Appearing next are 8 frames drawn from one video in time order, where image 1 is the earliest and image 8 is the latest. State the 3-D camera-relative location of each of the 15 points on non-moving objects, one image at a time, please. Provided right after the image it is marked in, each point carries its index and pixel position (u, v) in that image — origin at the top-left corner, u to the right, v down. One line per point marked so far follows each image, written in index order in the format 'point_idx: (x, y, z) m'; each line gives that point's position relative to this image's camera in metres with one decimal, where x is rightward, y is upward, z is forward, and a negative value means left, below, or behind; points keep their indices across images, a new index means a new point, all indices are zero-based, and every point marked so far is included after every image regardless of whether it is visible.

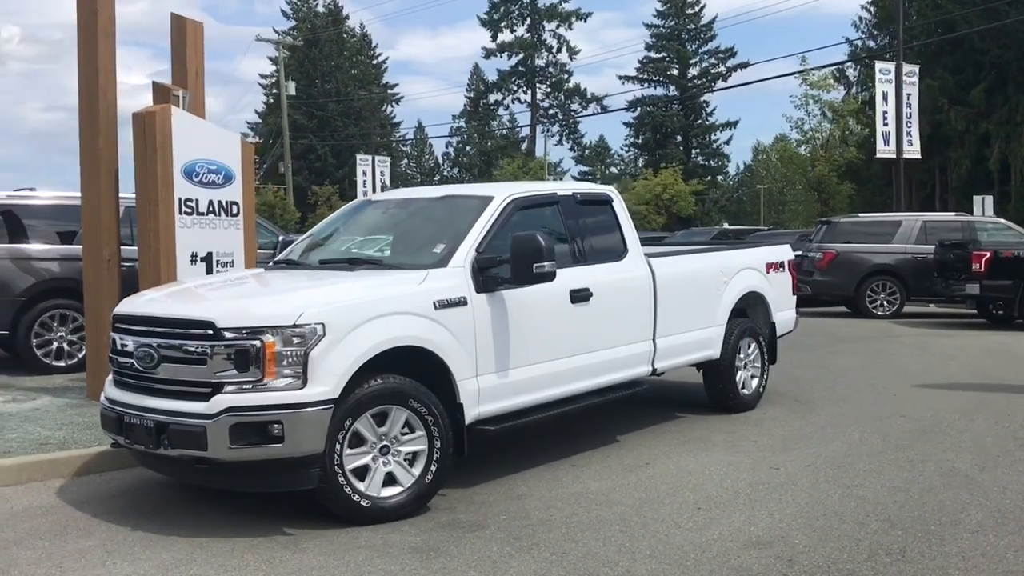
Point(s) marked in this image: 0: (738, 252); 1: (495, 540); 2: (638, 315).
0: (+2.1, +0.3, +9.1) m
1: (-0.1, -1.4, +5.3) m
2: (+1.0, -0.2, +7.6) m
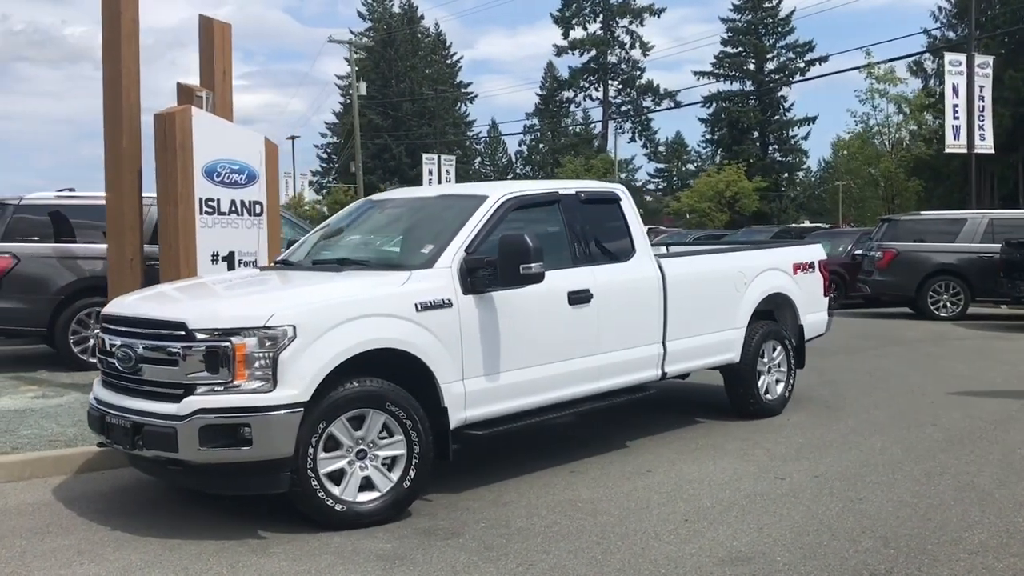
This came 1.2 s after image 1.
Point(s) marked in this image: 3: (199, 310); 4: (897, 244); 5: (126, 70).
0: (+2.2, +0.3, +8.7) m
1: (-0.3, -1.4, +5.2) m
2: (+1.0, -0.2, +7.4) m
3: (-1.7, -0.1, +5.3) m
4: (+7.4, +0.8, +18.8) m
5: (-3.6, +2.0, +9.2) m
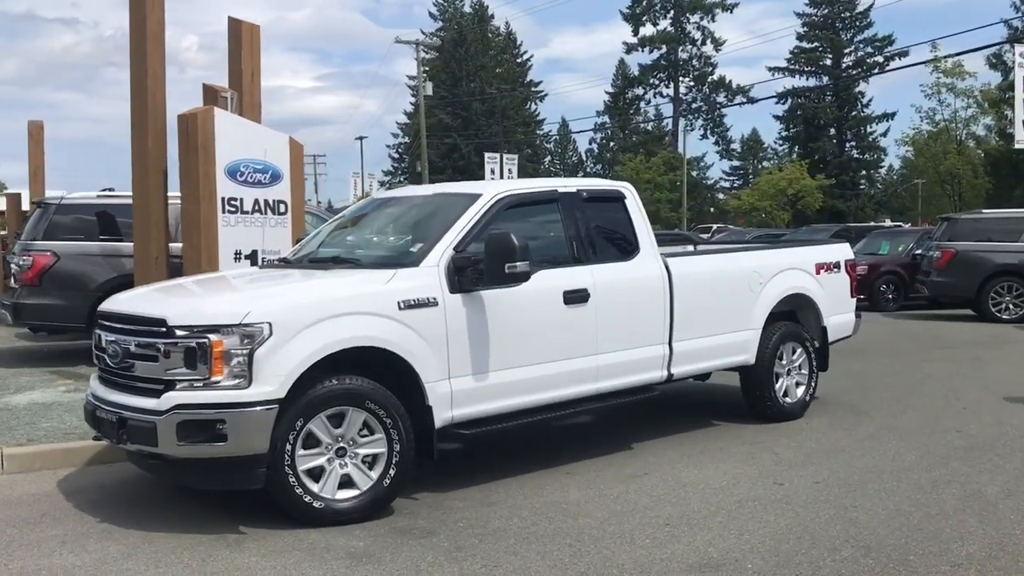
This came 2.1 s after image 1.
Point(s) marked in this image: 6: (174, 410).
0: (+2.3, +0.3, +8.5) m
1: (-0.4, -1.4, +5.1) m
2: (+1.0, -0.2, +7.3) m
3: (-1.9, -0.1, +5.4) m
4: (+8.3, +0.8, +18.2) m
5: (-3.4, +2.1, +9.4) m
6: (-1.8, -0.7, +5.3) m
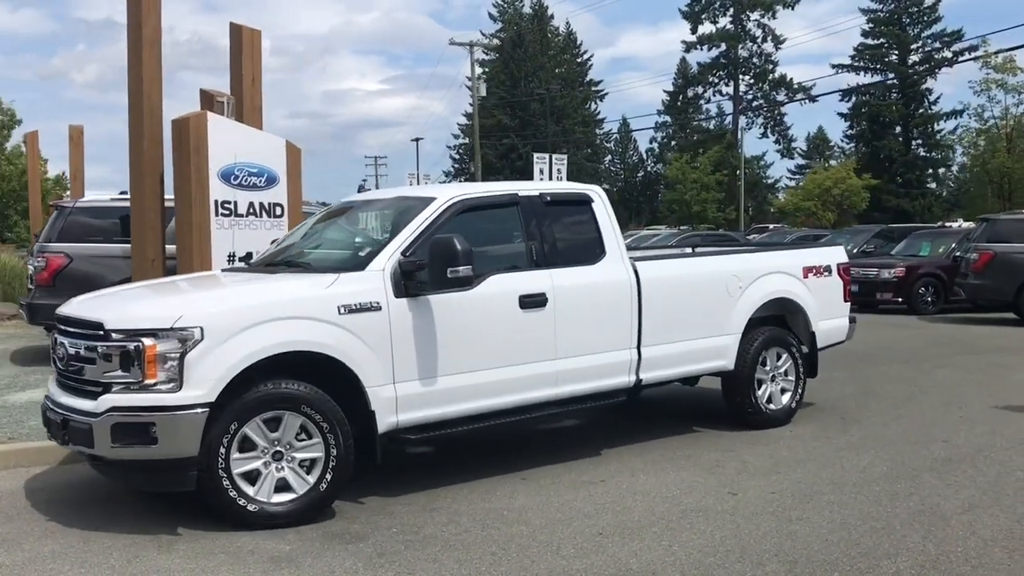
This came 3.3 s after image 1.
0: (+2.1, +0.3, +8.3) m
1: (-0.8, -1.4, +5.1) m
2: (+0.7, -0.2, +7.2) m
3: (-2.2, -0.1, +5.5) m
4: (+8.7, +0.8, +17.6) m
5: (-3.6, +2.0, +9.6) m
6: (-2.2, -0.7, +5.4) m
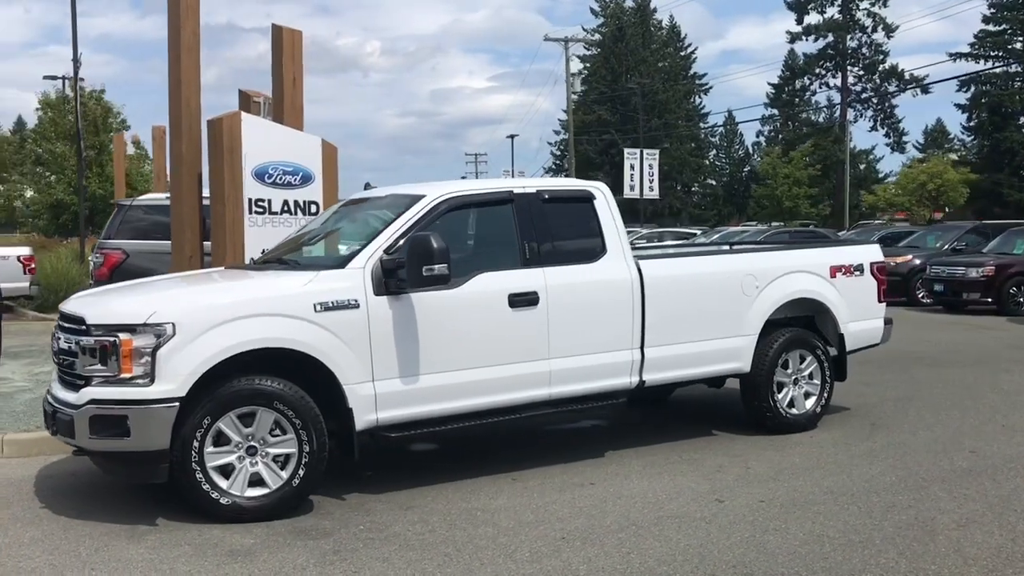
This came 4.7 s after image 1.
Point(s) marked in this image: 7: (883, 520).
0: (+2.2, +0.3, +8.0) m
1: (-1.1, -1.4, +5.2) m
2: (+0.7, -0.2, +7.0) m
3: (-2.4, -0.1, +5.7) m
4: (+9.7, +0.8, +16.5) m
5: (-3.3, +2.1, +9.8) m
6: (-2.4, -0.7, +5.5) m
7: (+2.1, -1.3, +5.5) m
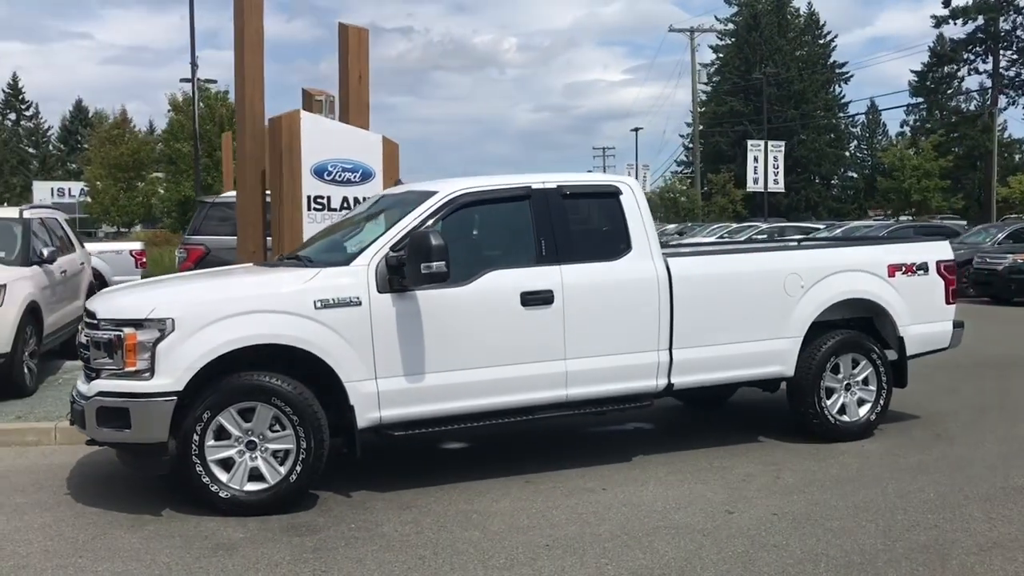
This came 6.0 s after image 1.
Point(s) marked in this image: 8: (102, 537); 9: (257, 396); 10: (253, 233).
0: (+2.5, +0.3, +7.6) m
1: (-1.2, -1.4, +5.2) m
2: (+0.9, -0.2, +6.8) m
3: (-2.4, -0.1, +5.9) m
4: (+11.1, +0.8, +15.0) m
5: (-2.7, +2.1, +10.1) m
6: (-2.4, -0.6, +5.7) m
7: (+2.0, -1.3, +5.1) m
8: (-2.3, -1.4, +5.4) m
9: (-1.5, -0.6, +5.7) m
10: (-2.7, +0.5, +10.2) m
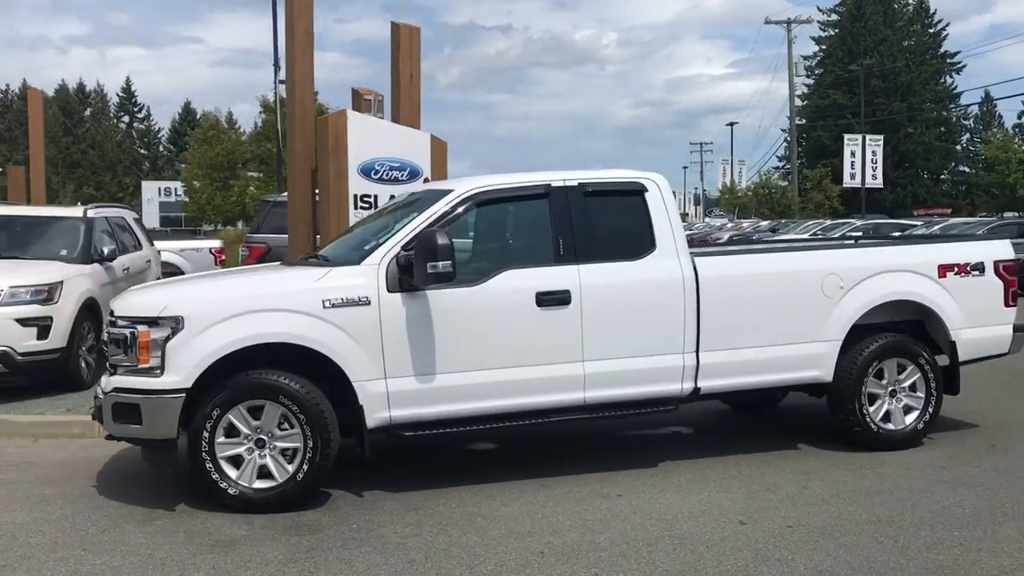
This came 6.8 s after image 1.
0: (+2.7, +0.3, +7.2) m
1: (-1.2, -1.4, +5.2) m
2: (+1.0, -0.2, +6.6) m
3: (-2.4, -0.1, +6.0) m
4: (+12.0, +0.7, +13.7) m
5: (-2.2, +2.2, +10.2) m
6: (-2.4, -0.6, +5.8) m
7: (+2.0, -1.3, +4.8) m
8: (-2.3, -1.4, +5.5) m
9: (-1.5, -0.6, +5.8) m
10: (-2.2, +0.6, +10.3) m
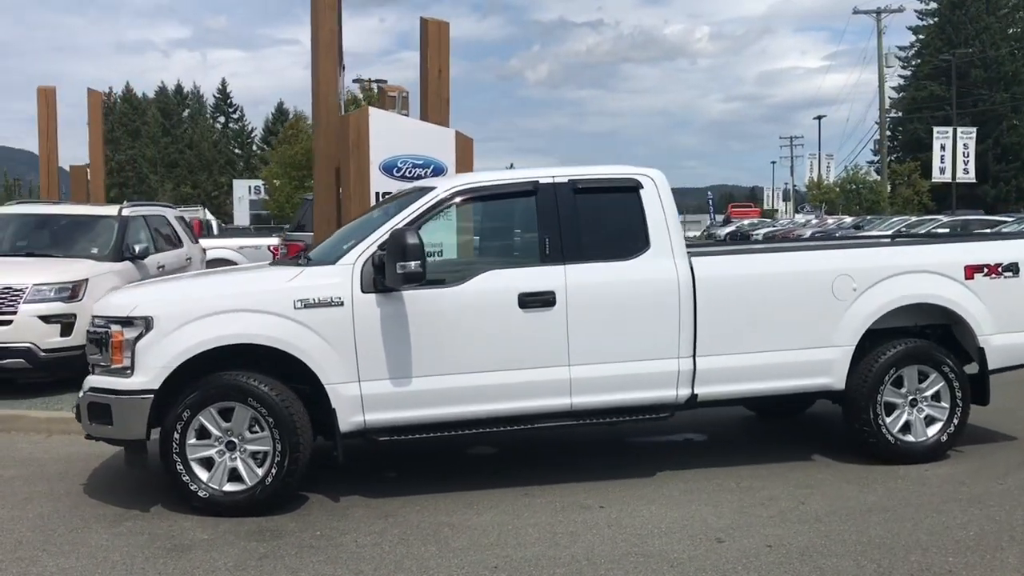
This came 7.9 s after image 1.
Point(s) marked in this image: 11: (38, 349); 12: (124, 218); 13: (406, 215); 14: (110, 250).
0: (+2.7, +0.3, +6.7) m
1: (-1.4, -1.4, +5.1) m
2: (+0.9, -0.2, +6.2) m
3: (-2.5, -0.1, +6.0) m
4: (+12.5, +0.7, +12.4) m
5: (-2.0, +2.2, +10.2) m
6: (-2.5, -0.6, +5.8) m
7: (+1.7, -1.3, +4.4) m
8: (-2.4, -1.4, +5.5) m
9: (-1.6, -0.6, +5.7) m
10: (-1.9, +0.6, +10.3) m
11: (-4.3, -0.6, +8.9) m
12: (-4.4, +0.8, +11.0) m
13: (-0.6, +0.5, +6.1) m
14: (-4.3, +0.4, +10.4) m
